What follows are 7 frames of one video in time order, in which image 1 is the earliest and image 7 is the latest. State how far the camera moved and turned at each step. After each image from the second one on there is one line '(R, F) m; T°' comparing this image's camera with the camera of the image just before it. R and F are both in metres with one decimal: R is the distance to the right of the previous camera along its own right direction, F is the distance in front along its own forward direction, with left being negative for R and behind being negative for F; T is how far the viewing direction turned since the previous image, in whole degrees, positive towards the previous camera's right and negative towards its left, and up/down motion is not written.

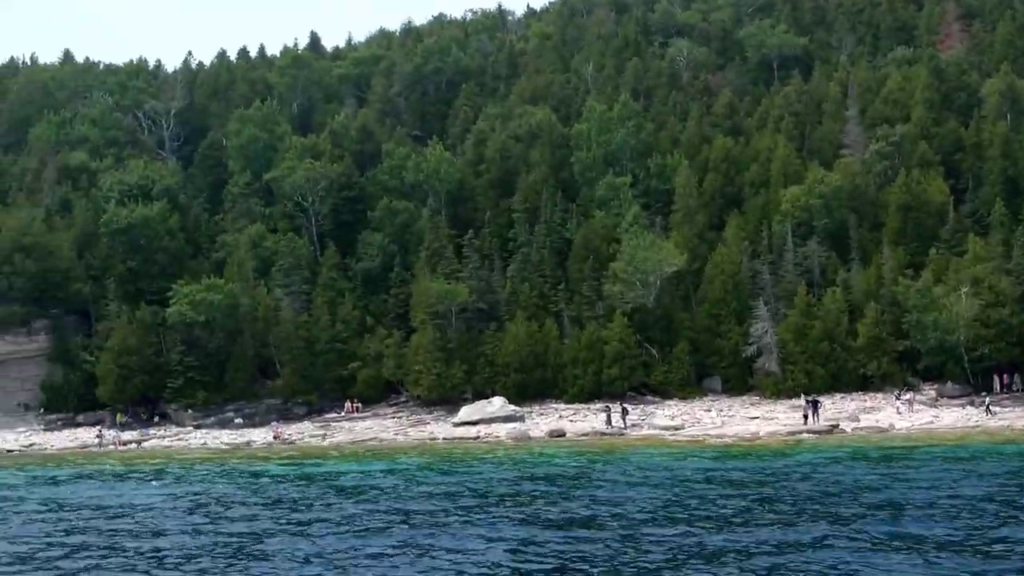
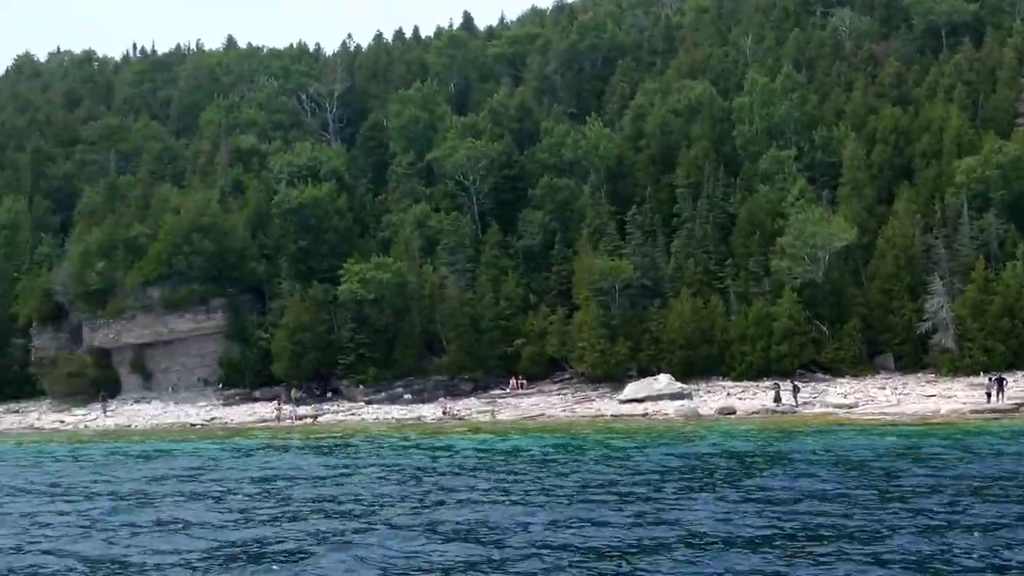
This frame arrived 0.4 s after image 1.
(-1.4, 0.0) m; -6°
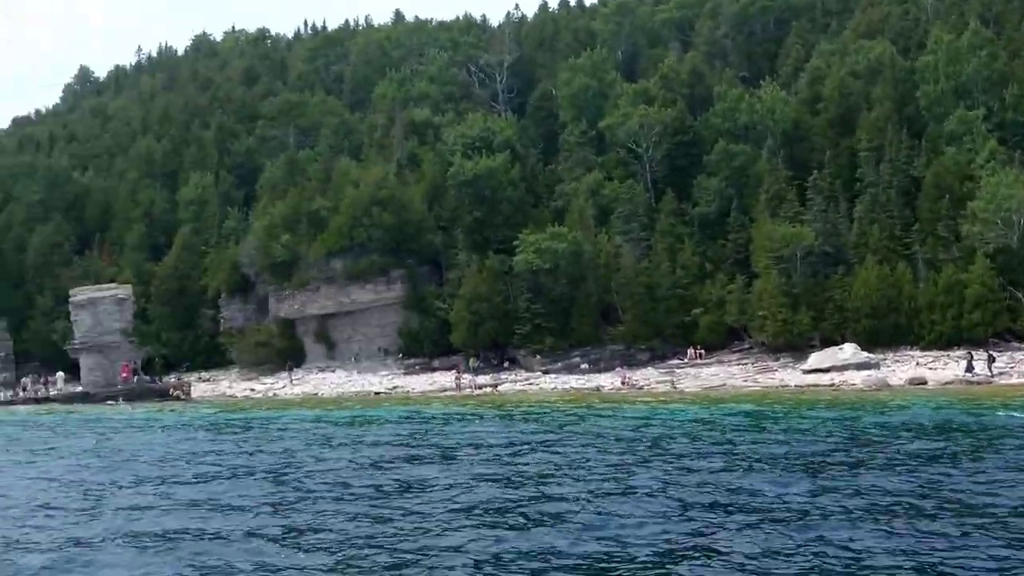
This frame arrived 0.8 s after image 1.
(-1.3, +0.3) m; -7°
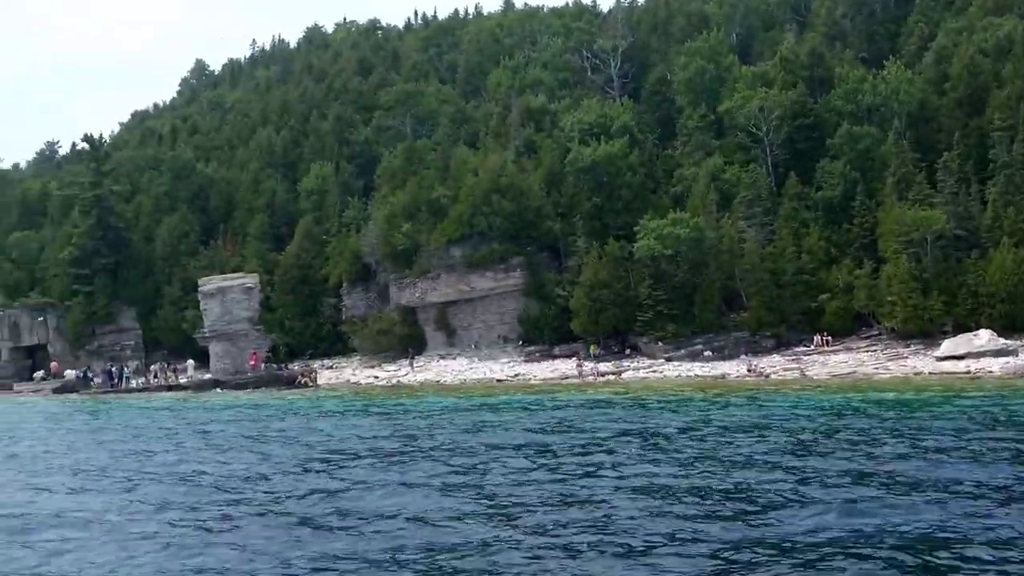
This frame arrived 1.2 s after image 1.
(-1.4, +0.3) m; -4°
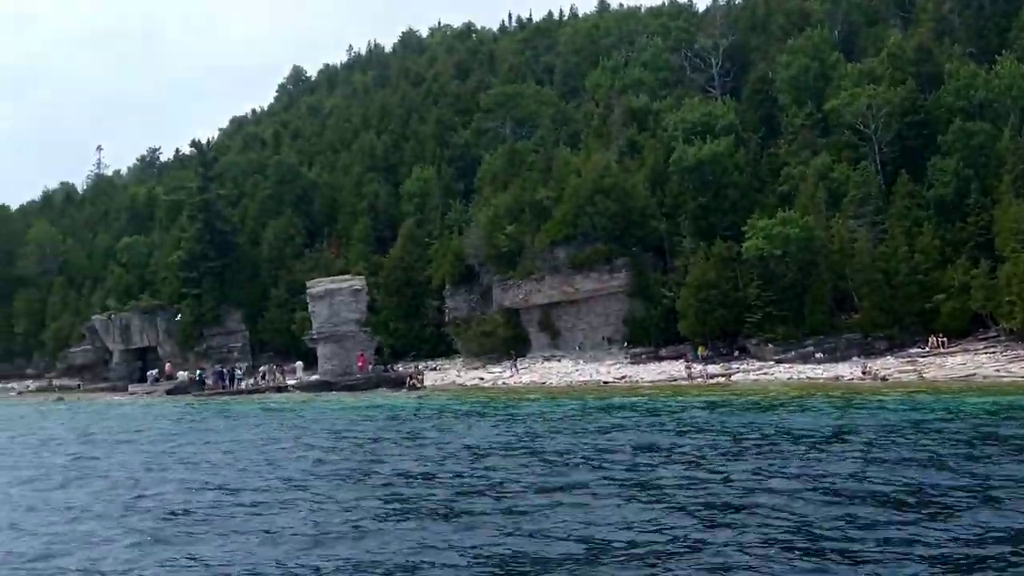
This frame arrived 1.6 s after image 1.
(-1.4, +0.4) m; -4°
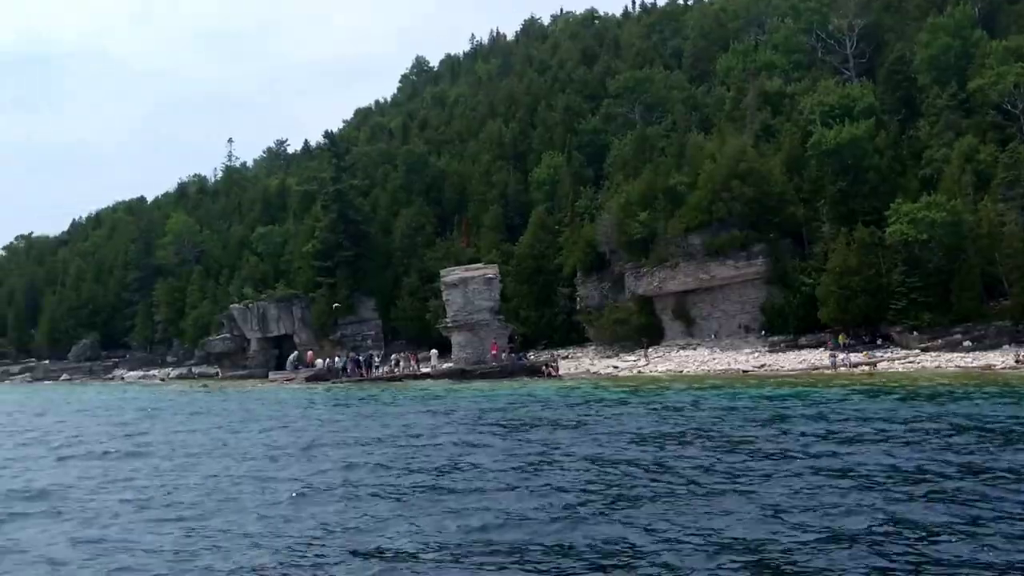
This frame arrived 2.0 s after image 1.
(-1.4, +0.6) m; -5°
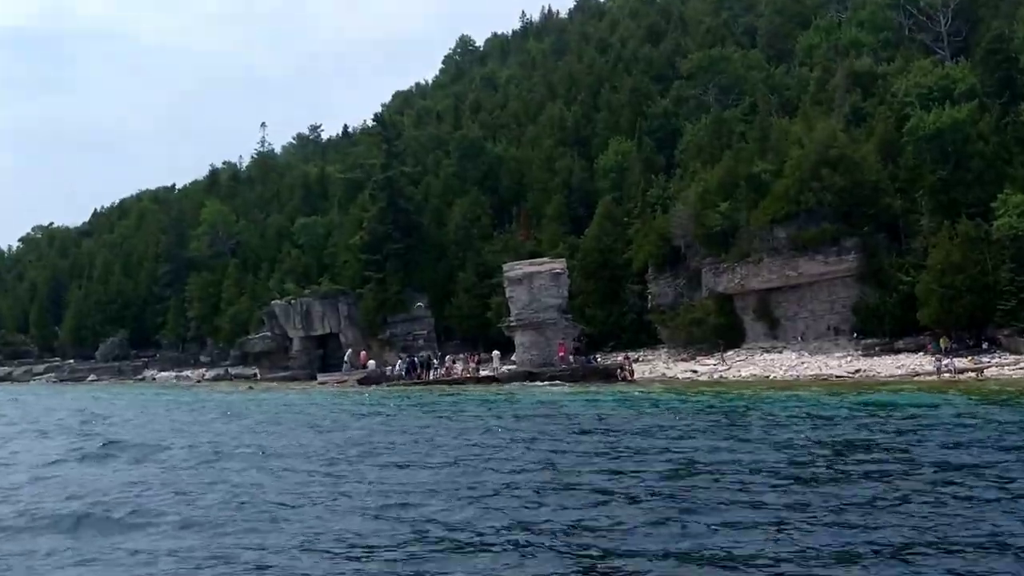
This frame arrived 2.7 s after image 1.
(-3.1, +5.9) m; 0°
